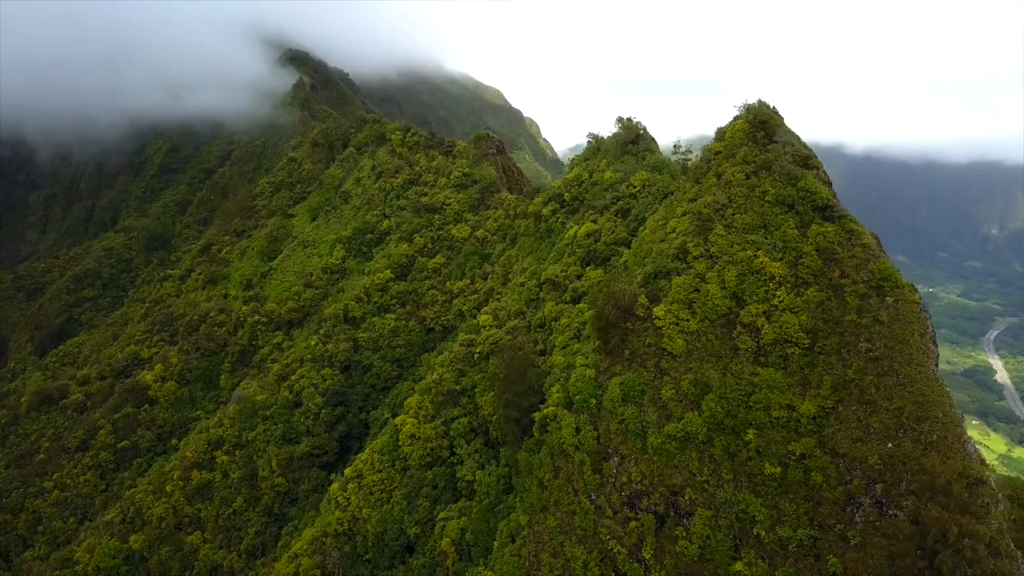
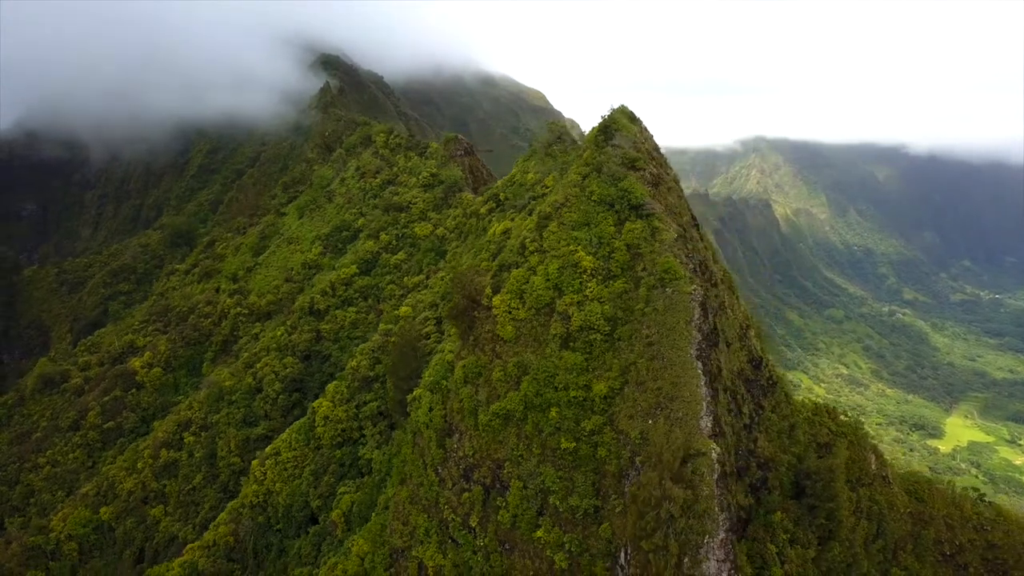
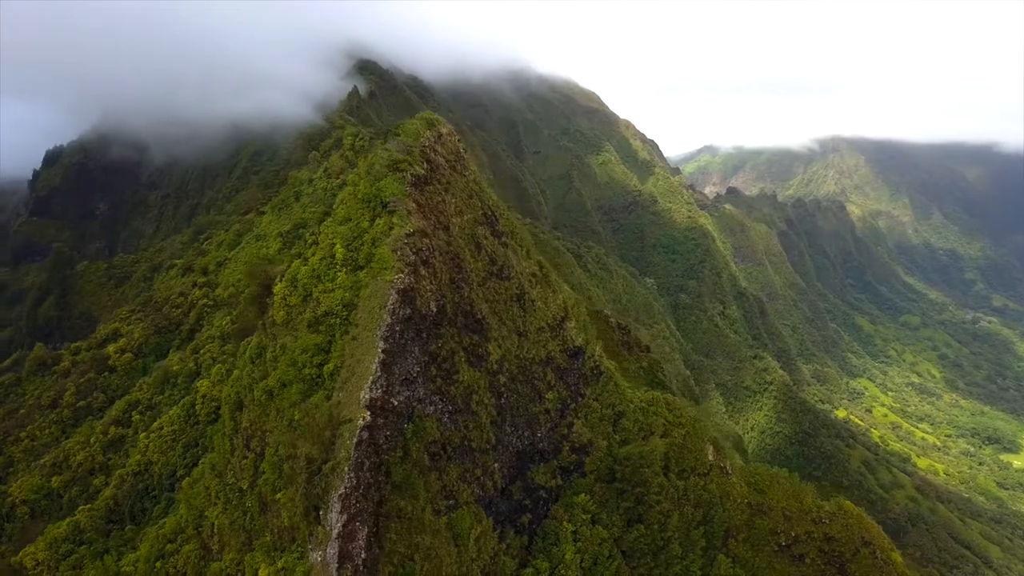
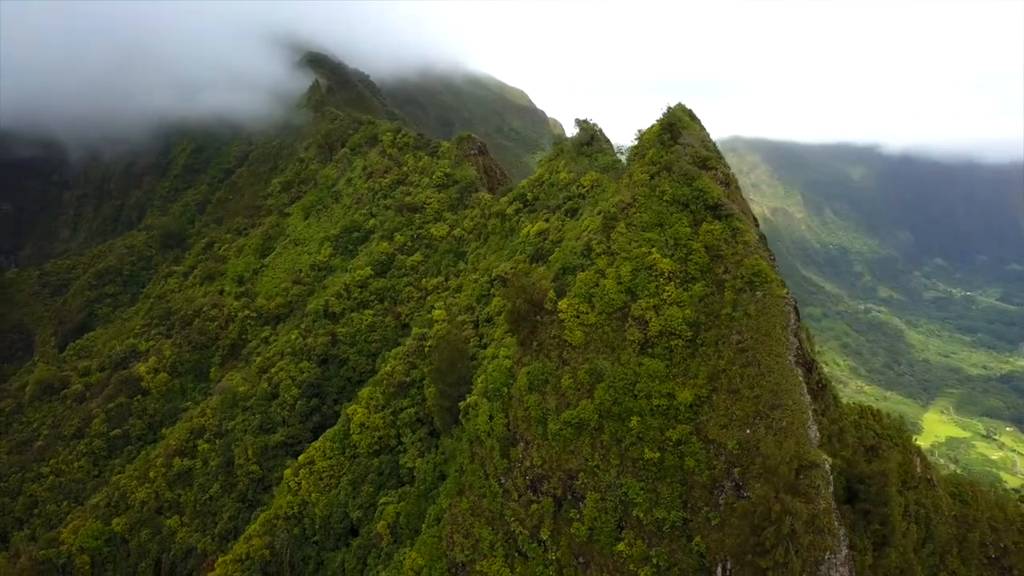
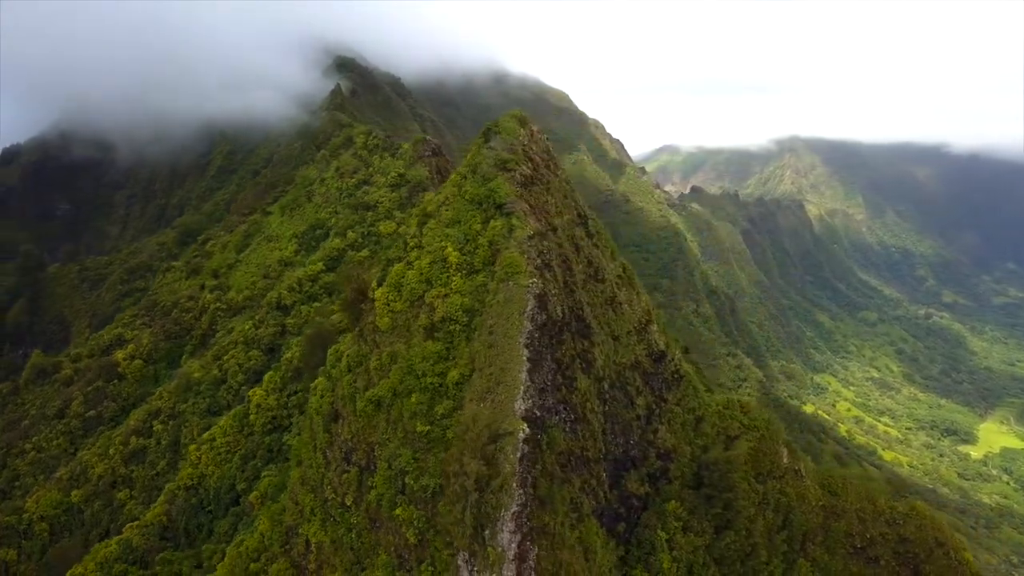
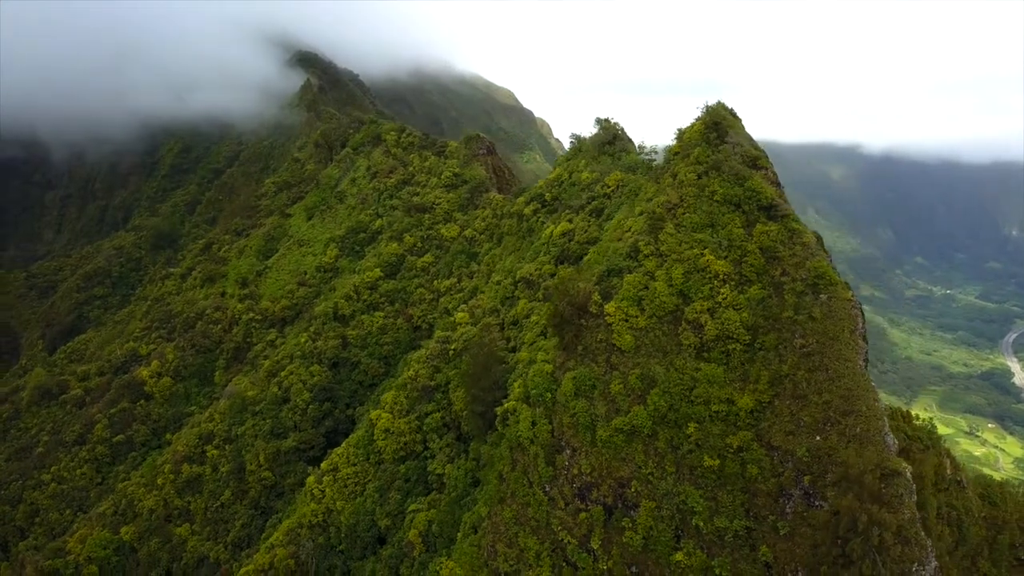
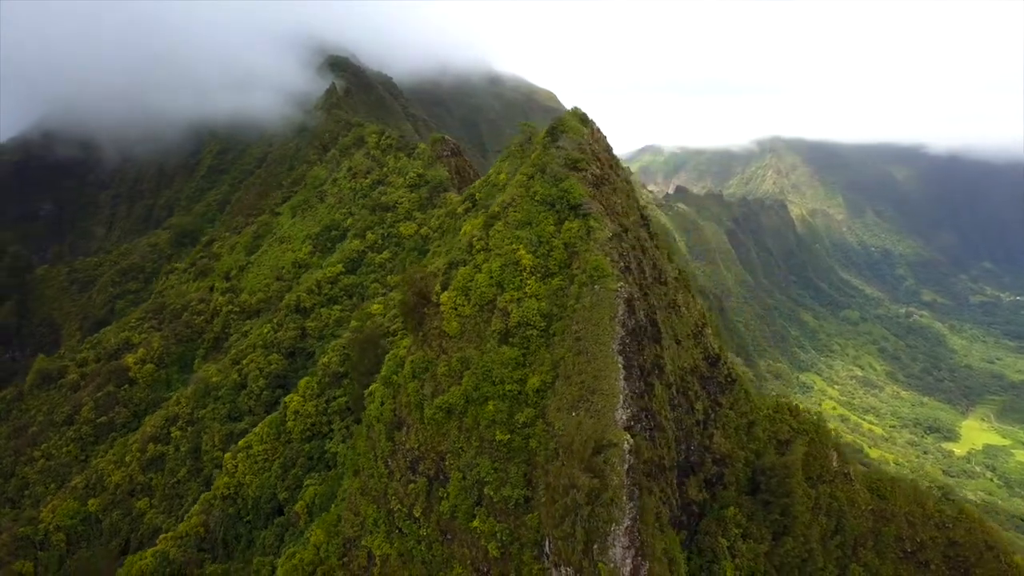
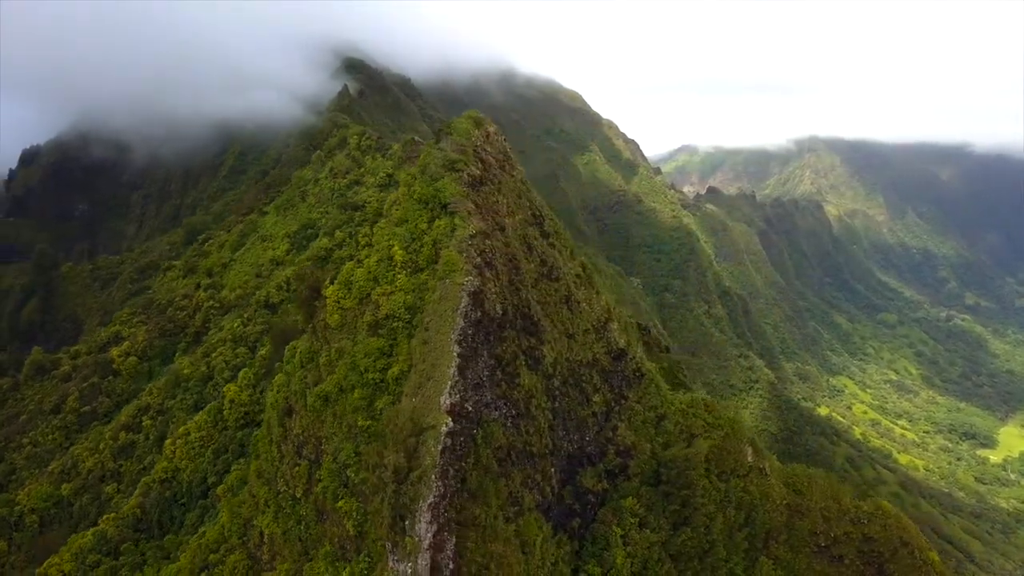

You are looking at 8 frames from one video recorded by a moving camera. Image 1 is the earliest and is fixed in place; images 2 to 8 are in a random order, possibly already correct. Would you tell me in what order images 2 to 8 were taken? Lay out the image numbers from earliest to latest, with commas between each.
6, 4, 2, 7, 5, 8, 3
